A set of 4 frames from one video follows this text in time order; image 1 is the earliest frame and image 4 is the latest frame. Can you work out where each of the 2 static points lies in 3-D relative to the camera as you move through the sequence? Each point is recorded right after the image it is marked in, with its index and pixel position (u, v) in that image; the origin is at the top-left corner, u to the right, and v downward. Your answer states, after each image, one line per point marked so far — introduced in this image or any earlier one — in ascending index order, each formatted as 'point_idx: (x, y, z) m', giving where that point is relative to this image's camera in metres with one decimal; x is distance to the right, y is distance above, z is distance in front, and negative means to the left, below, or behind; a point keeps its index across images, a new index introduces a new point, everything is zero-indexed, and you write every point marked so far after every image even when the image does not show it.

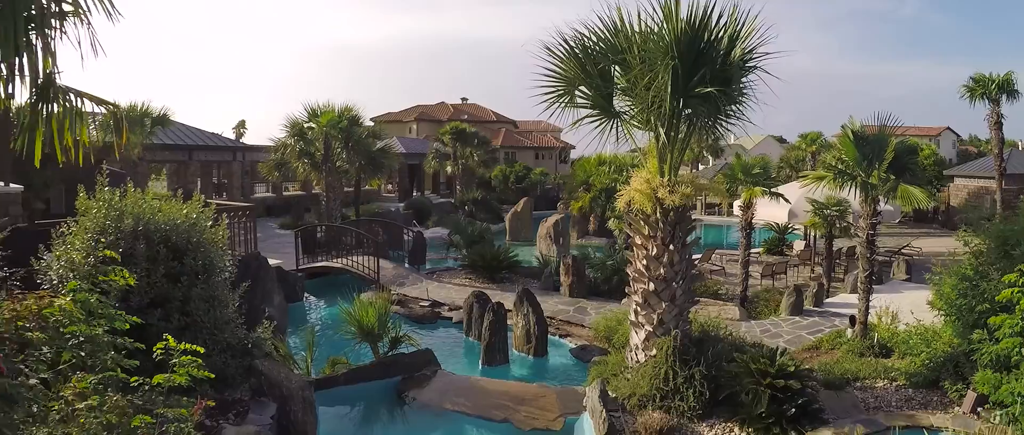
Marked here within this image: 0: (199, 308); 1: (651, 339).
0: (-3.1, -0.9, +6.3) m
1: (+1.4, -1.3, +6.6) m
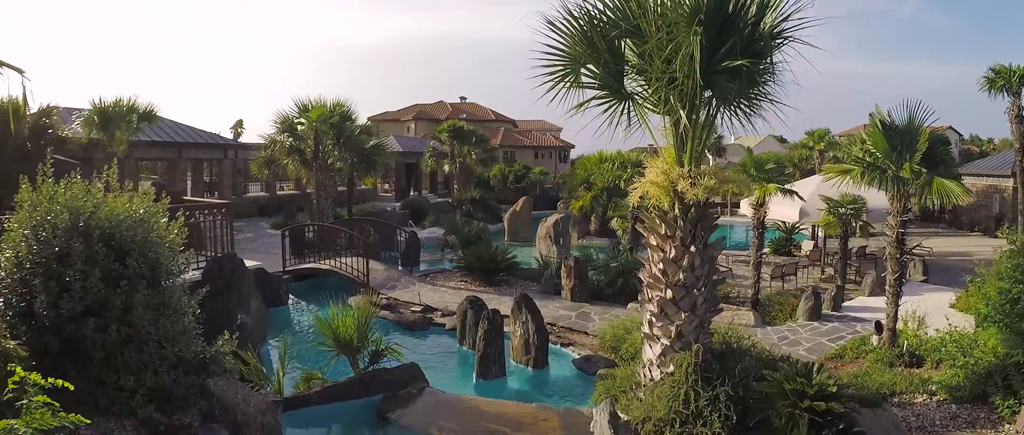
0: (-3.1, -0.9, +5.5) m
1: (+1.4, -1.2, +5.8) m
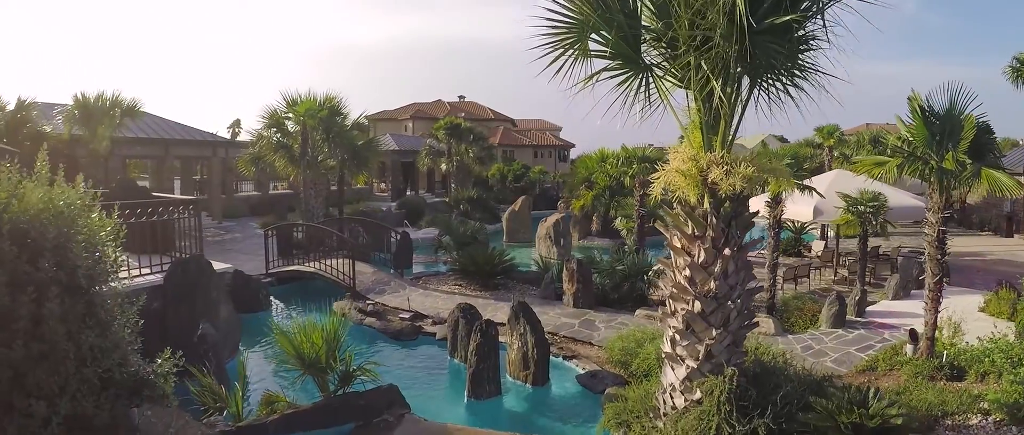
0: (-3.1, -0.8, +4.5) m
1: (+1.3, -1.2, +4.8) m
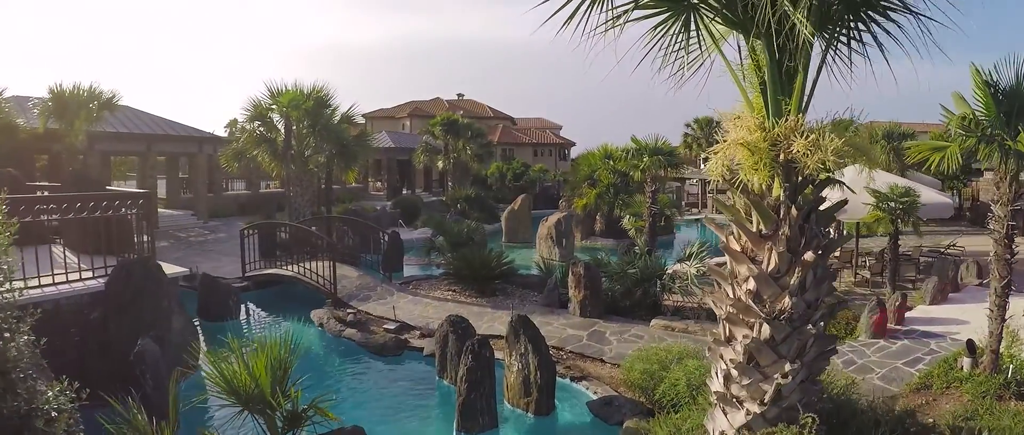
0: (-3.2, -0.8, +3.2) m
1: (+1.3, -1.2, +3.5) m
